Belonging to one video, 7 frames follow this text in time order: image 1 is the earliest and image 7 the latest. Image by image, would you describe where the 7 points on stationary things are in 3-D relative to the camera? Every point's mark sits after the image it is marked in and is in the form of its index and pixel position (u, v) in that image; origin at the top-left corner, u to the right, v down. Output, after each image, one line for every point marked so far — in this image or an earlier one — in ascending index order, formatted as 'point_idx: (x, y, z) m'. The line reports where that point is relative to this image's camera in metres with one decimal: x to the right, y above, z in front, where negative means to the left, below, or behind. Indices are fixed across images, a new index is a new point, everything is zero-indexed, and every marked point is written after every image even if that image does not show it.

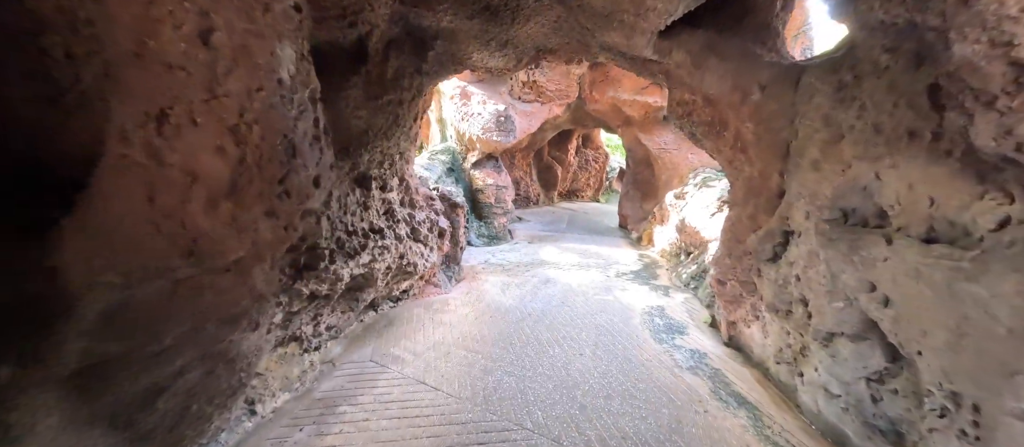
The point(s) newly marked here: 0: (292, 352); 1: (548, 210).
0: (-1.1, -0.7, +2.0) m
1: (+0.8, +0.3, +7.9) m
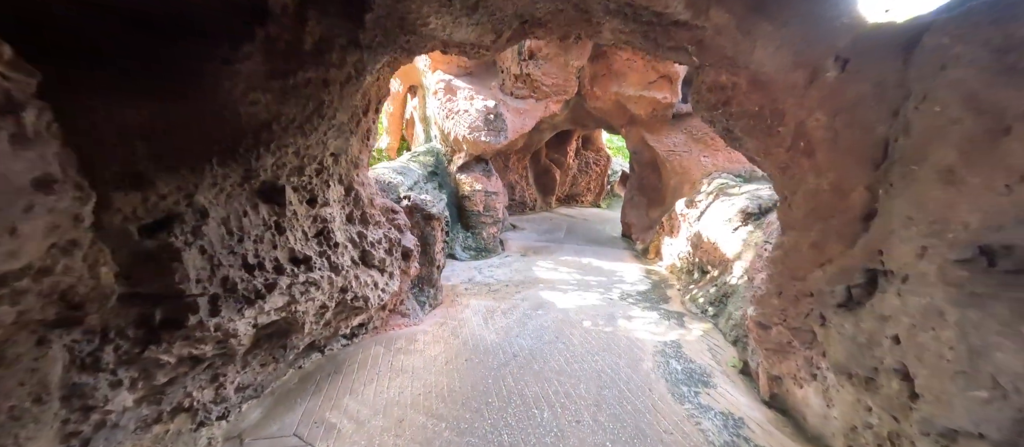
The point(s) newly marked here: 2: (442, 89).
0: (-1.3, -0.8, +1.5) m
1: (+0.6, +0.1, +7.4) m
2: (-0.8, +1.6, +4.5) m
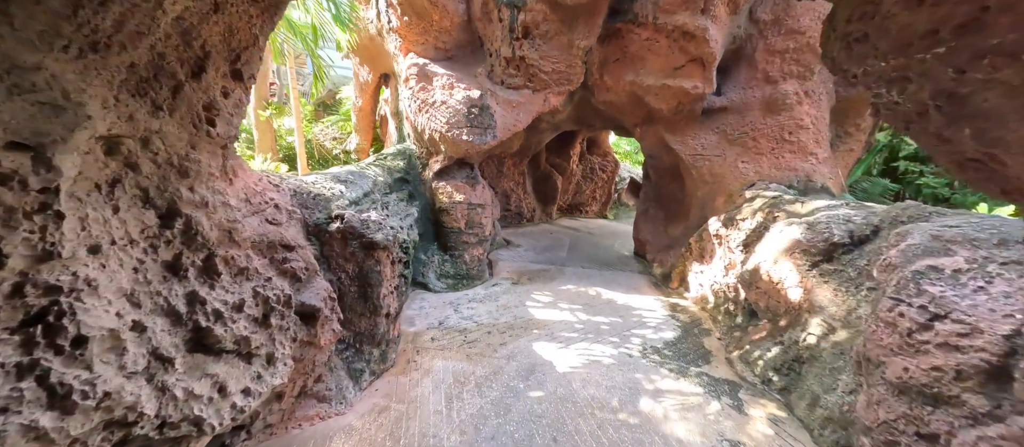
0: (-1.4, -0.9, +0.5) m
1: (+0.6, -0.1, +6.4) m
2: (-0.9, +1.4, +3.6) m
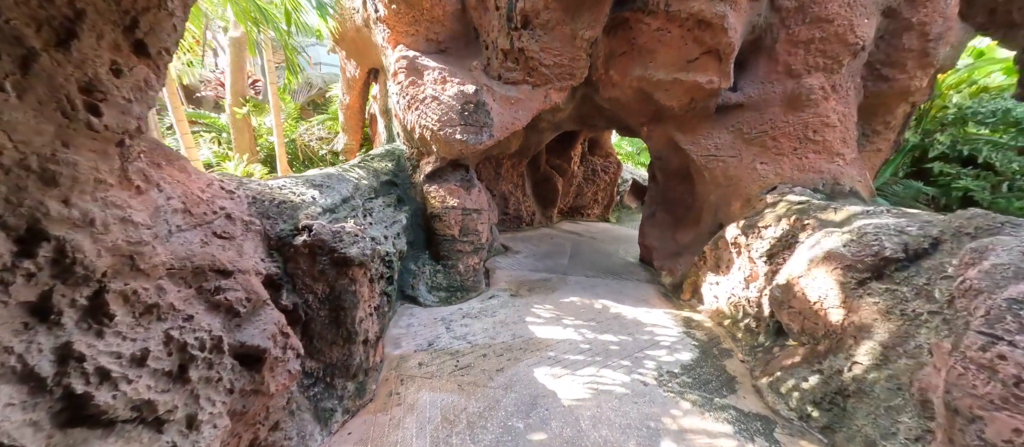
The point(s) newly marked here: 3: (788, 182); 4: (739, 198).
0: (-1.4, -1.0, +0.2) m
1: (+0.5, -0.2, +6.1) m
2: (-0.9, +1.3, +3.3) m
3: (+2.2, +0.3, +3.2) m
4: (+2.0, +0.2, +3.4) m
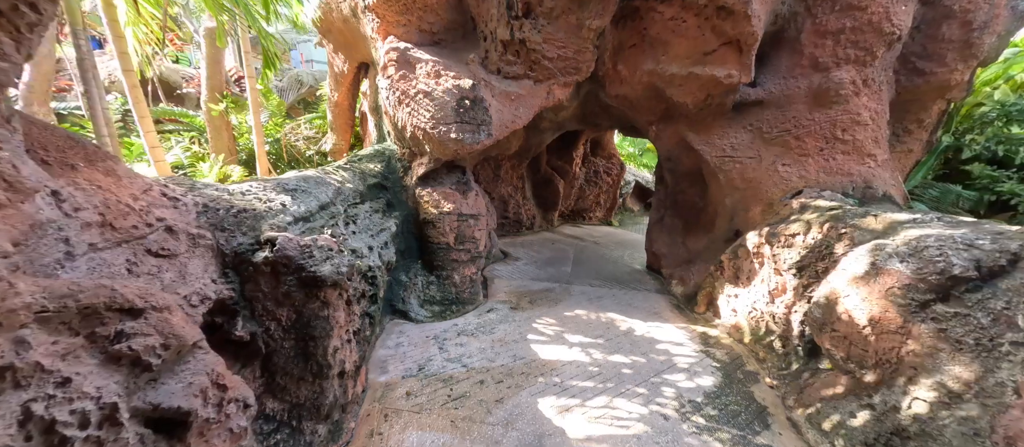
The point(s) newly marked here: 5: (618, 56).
0: (-1.4, -1.0, -0.1) m
1: (+0.5, -0.2, +5.8) m
2: (-0.9, +1.3, +3.0) m
3: (+2.3, +0.3, +2.9) m
4: (+2.0, +0.2, +3.1) m
5: (+0.9, +1.5, +3.4) m
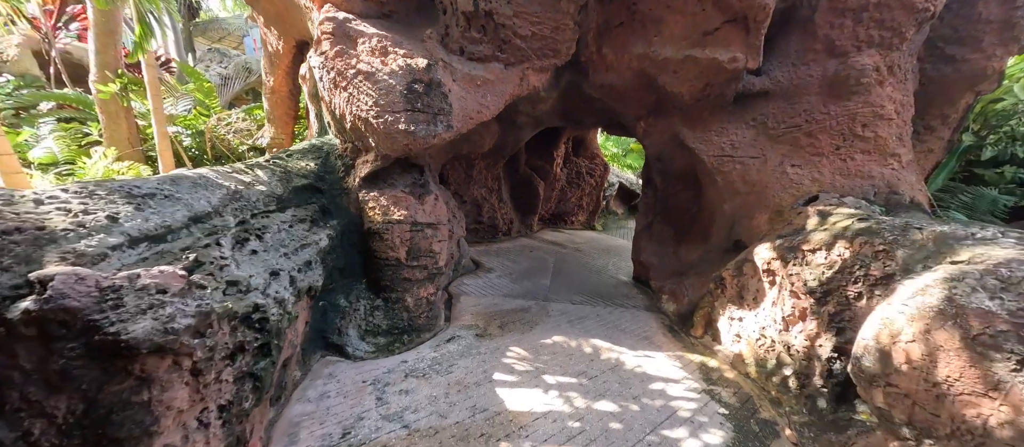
0: (-1.5, -1.1, -0.7) m
1: (+0.2, -0.3, +5.3) m
2: (-1.2, +1.2, +2.5) m
3: (+2.0, +0.2, +2.5) m
4: (+1.7, +0.1, +2.7) m
5: (+0.7, +1.4, +2.9) m
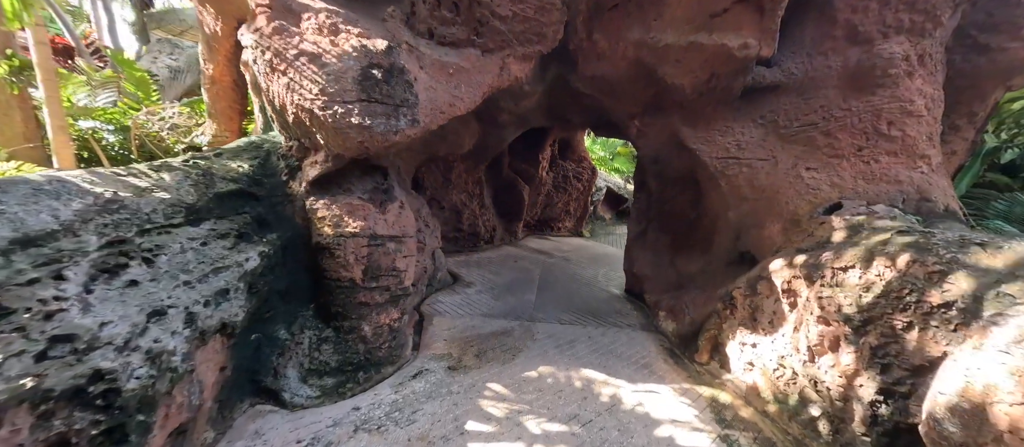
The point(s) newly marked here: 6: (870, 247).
0: (-1.5, -1.1, -1.1) m
1: (0.0, -0.4, +4.9) m
2: (-1.3, +1.1, +2.1) m
3: (+1.9, +0.2, +2.2) m
4: (+1.6, 0.0, +2.4) m
5: (+0.5, +1.3, +2.5) m
6: (+1.6, -0.1, +1.8) m
